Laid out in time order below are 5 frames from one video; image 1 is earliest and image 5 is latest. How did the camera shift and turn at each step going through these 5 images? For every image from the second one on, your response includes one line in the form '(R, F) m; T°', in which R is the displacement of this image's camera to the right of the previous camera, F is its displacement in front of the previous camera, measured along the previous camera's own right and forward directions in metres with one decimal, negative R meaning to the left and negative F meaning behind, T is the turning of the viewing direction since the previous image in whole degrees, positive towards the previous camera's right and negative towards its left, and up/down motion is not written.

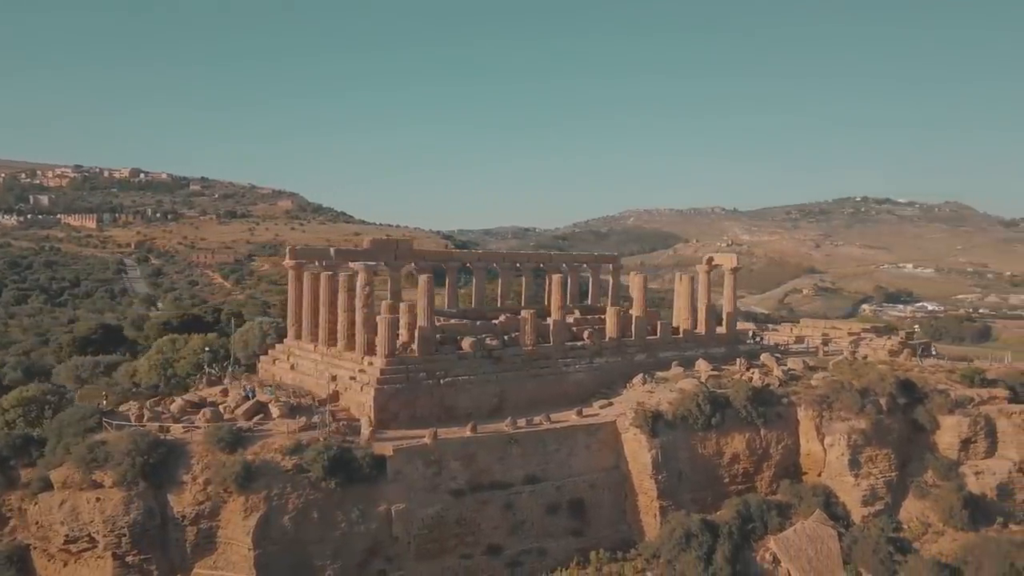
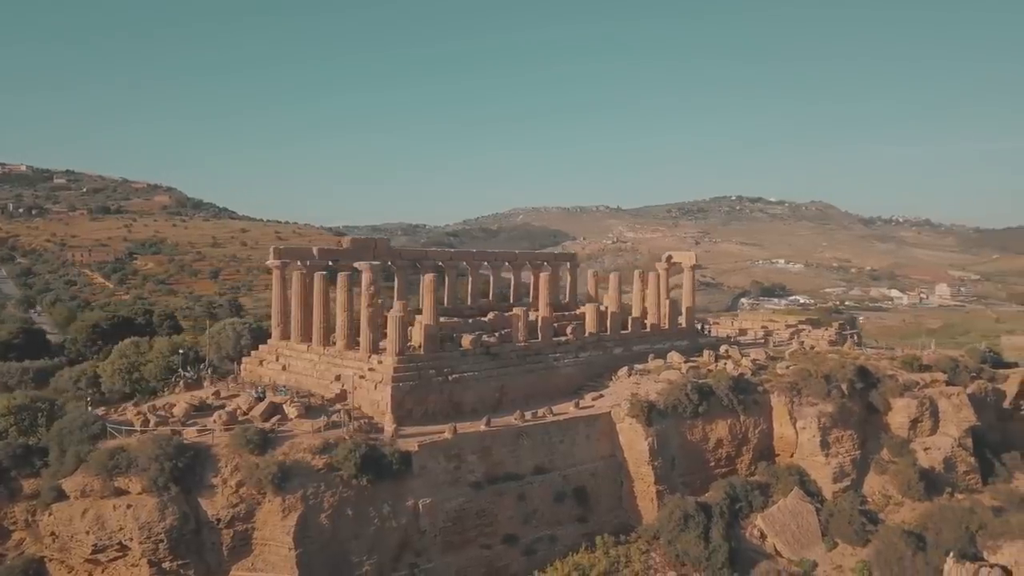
(-2.7, -0.4) m; +8°
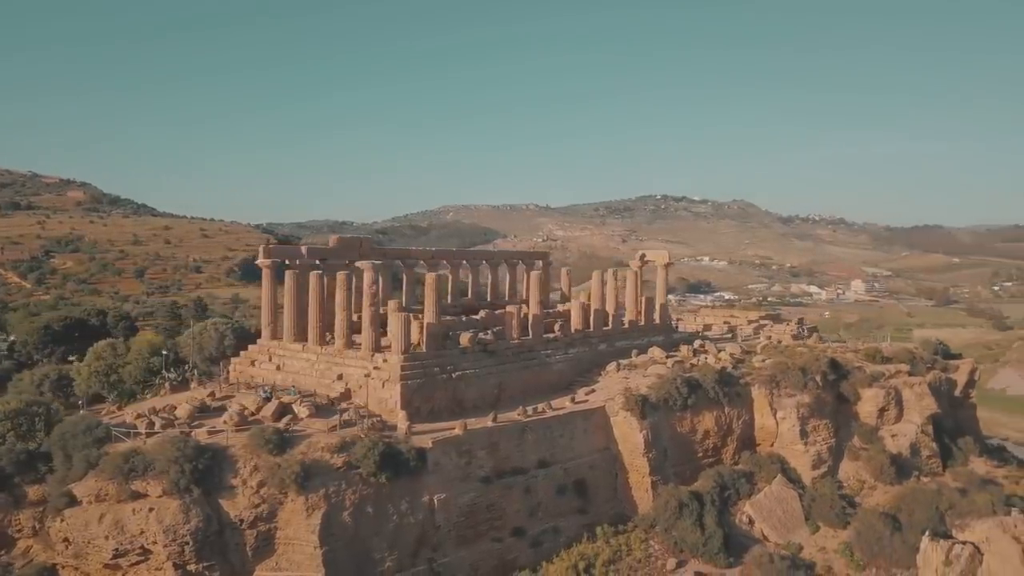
(-1.7, -0.3) m; +5°
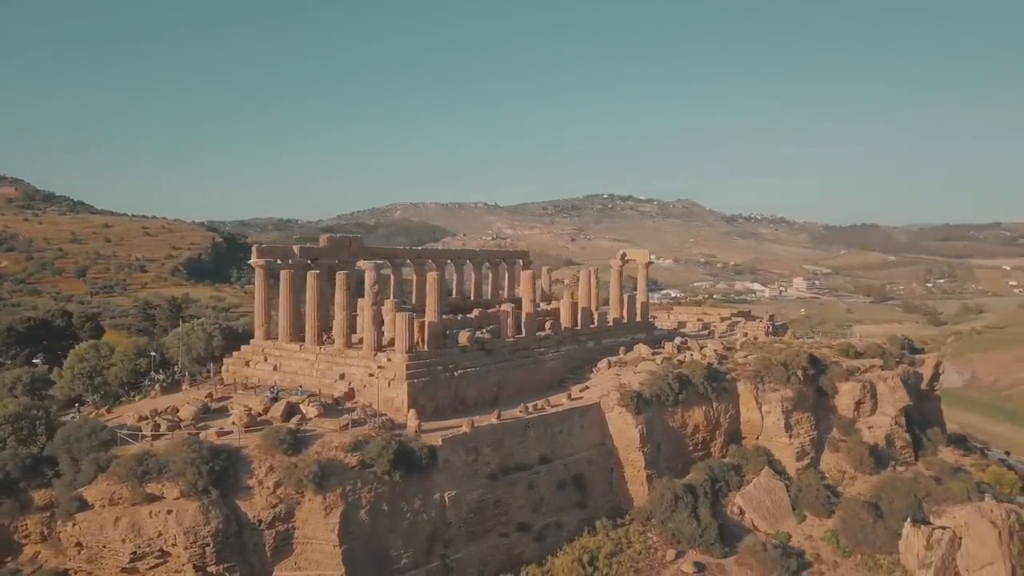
(-1.3, -0.2) m; +4°
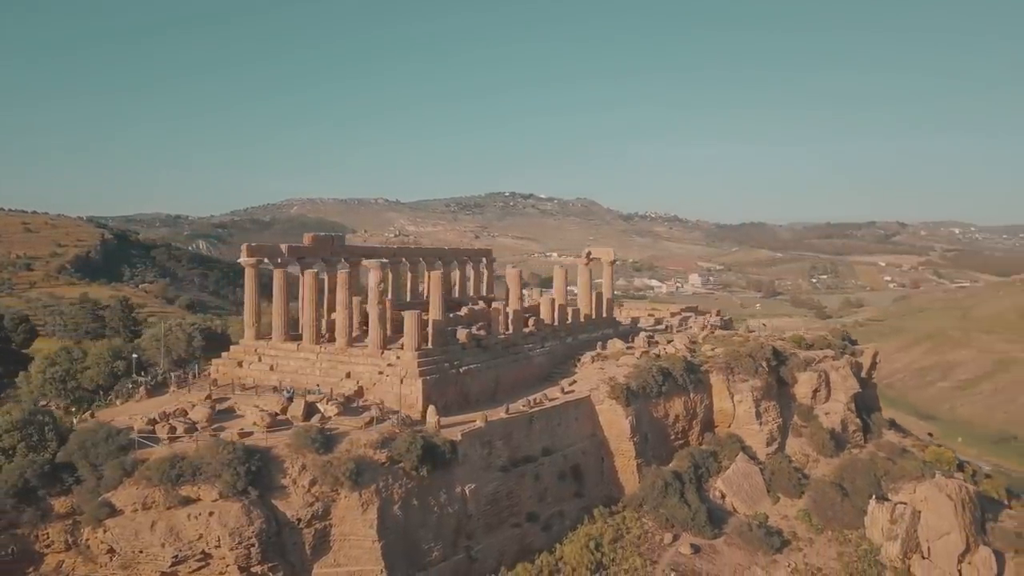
(-2.5, -0.4) m; +7°
